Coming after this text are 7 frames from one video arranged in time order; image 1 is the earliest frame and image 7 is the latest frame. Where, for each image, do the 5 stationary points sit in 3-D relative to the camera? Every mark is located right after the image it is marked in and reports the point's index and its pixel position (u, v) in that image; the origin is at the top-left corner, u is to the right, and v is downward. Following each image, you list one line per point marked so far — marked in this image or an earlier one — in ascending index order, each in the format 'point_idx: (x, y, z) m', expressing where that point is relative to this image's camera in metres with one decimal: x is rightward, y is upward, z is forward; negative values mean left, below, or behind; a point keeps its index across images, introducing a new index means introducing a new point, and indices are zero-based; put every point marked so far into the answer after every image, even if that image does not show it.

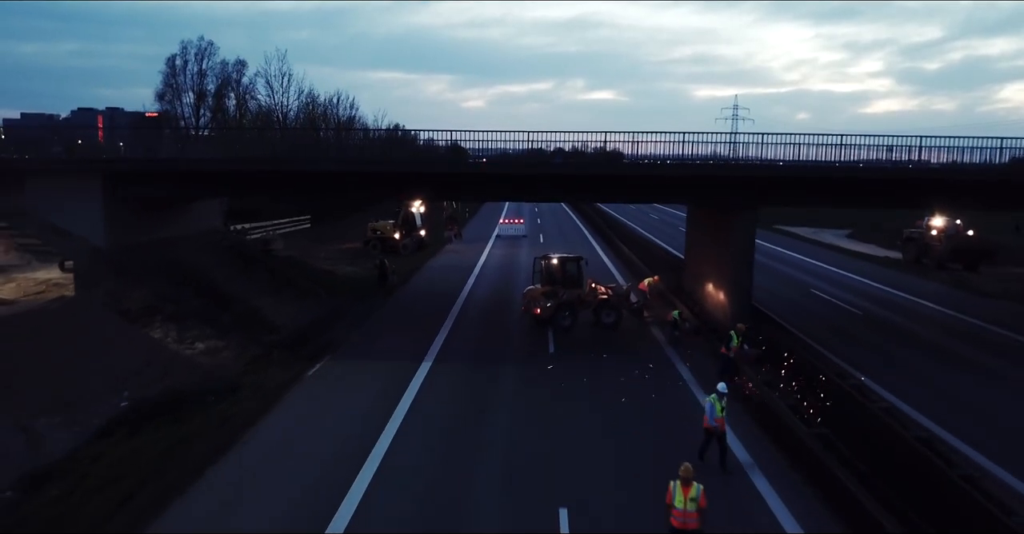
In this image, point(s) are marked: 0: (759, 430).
0: (+5.2, -3.8, +15.8) m
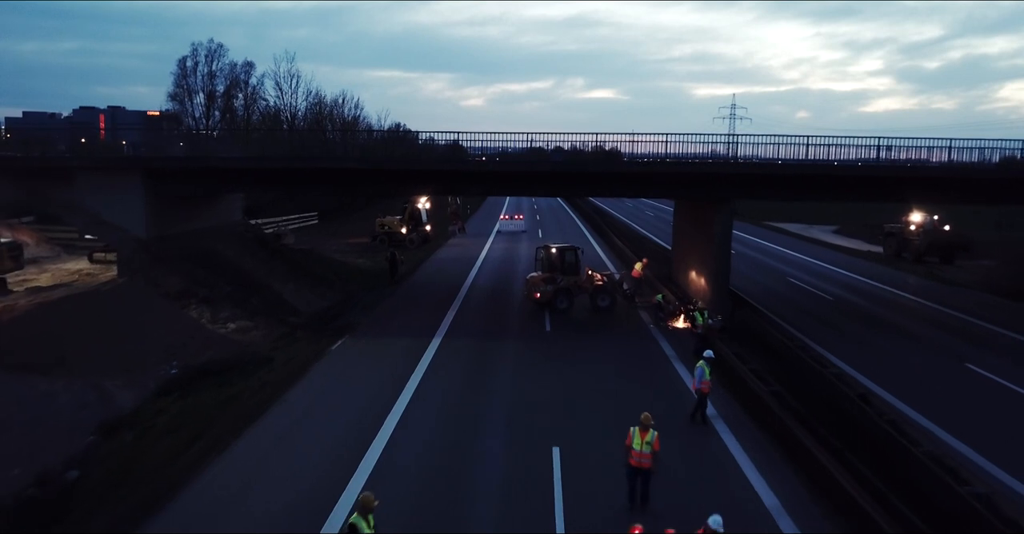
0: (+5.2, -3.5, +18.3) m
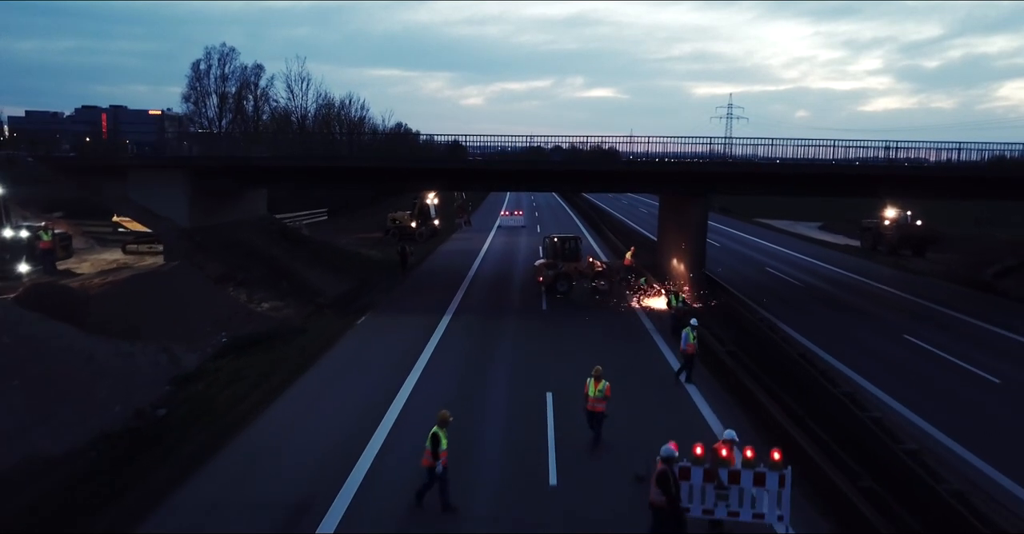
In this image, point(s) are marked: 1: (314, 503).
0: (+5.3, -3.0, +21.6) m
1: (-3.2, -3.8, +13.2) m
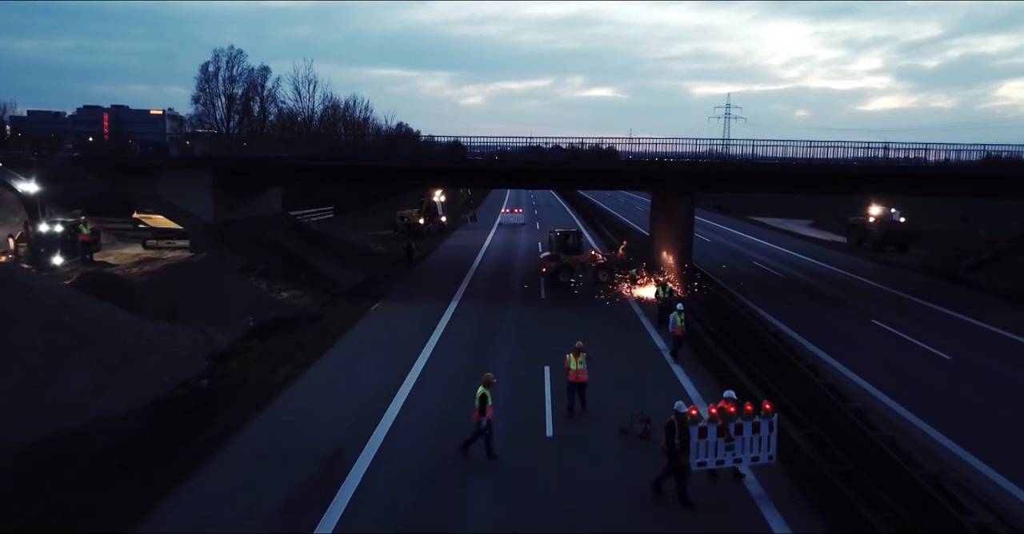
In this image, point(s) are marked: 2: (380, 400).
0: (+5.3, -2.7, +23.9) m
1: (-3.2, -3.6, +15.4) m
2: (-3.1, -3.1, +19.6) m
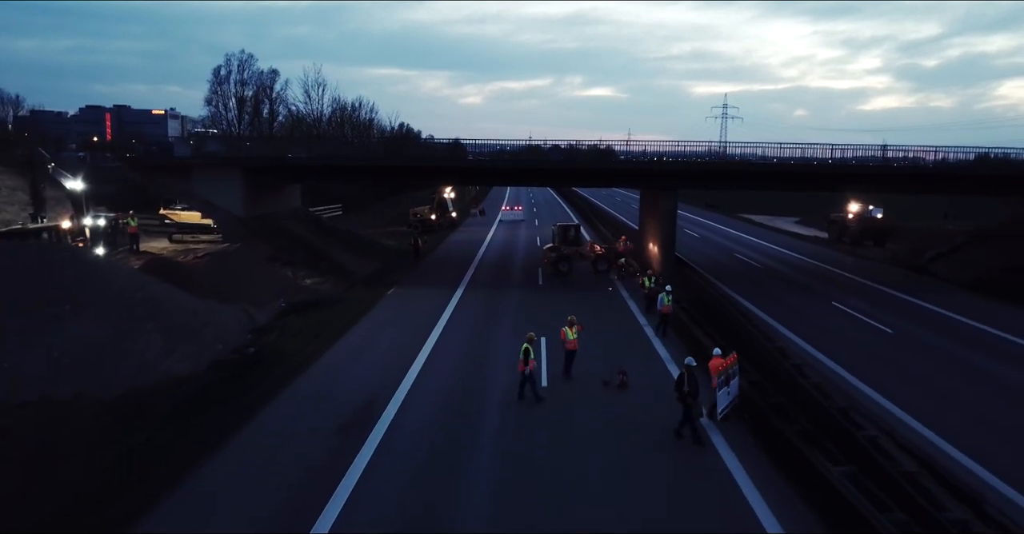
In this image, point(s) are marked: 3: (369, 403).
0: (+5.4, -2.3, +27.3) m
1: (-3.1, -3.1, +18.8) m
2: (-3.1, -2.7, +23.0) m
3: (-3.3, -3.2, +19.1) m
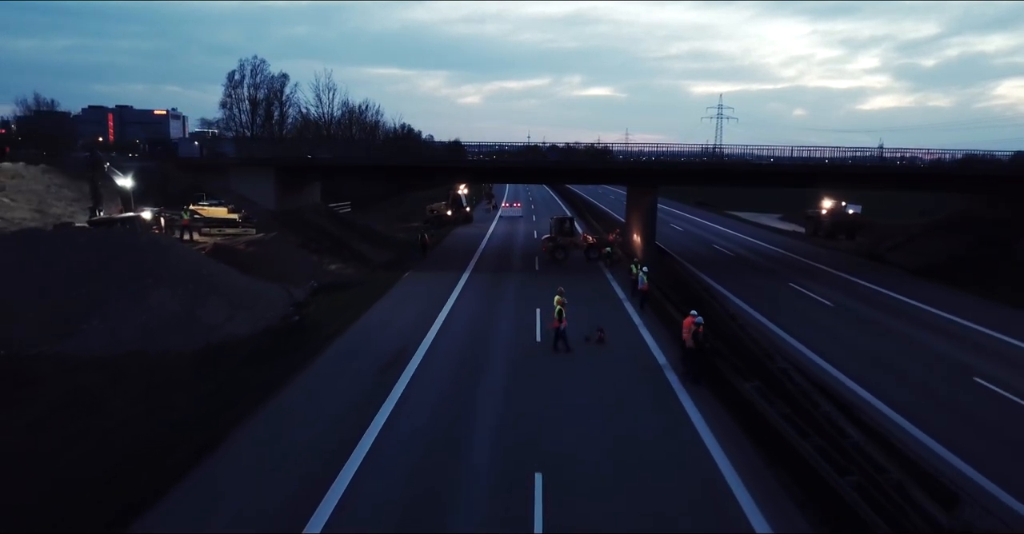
0: (+5.4, -1.7, +31.9) m
1: (-3.1, -2.6, +23.5) m
2: (-3.1, -2.1, +27.6) m
3: (-3.3, -2.6, +23.8) m
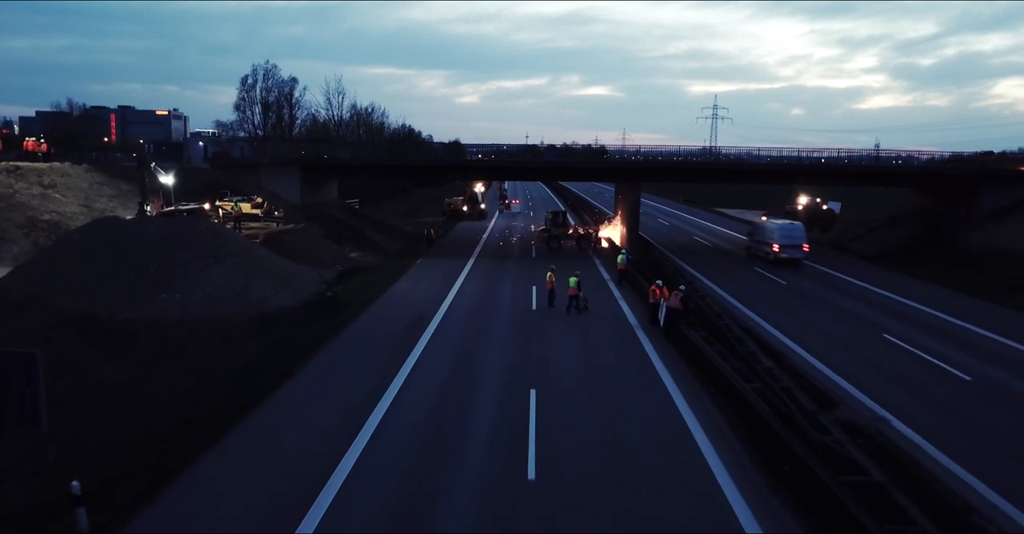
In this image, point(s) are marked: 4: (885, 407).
0: (+5.4, -1.1, +36.9) m
1: (-3.1, -1.9, +28.4) m
2: (-3.1, -1.5, +32.6) m
3: (-3.3, -2.0, +28.7) m
4: (+8.8, -3.2, +20.0) m
